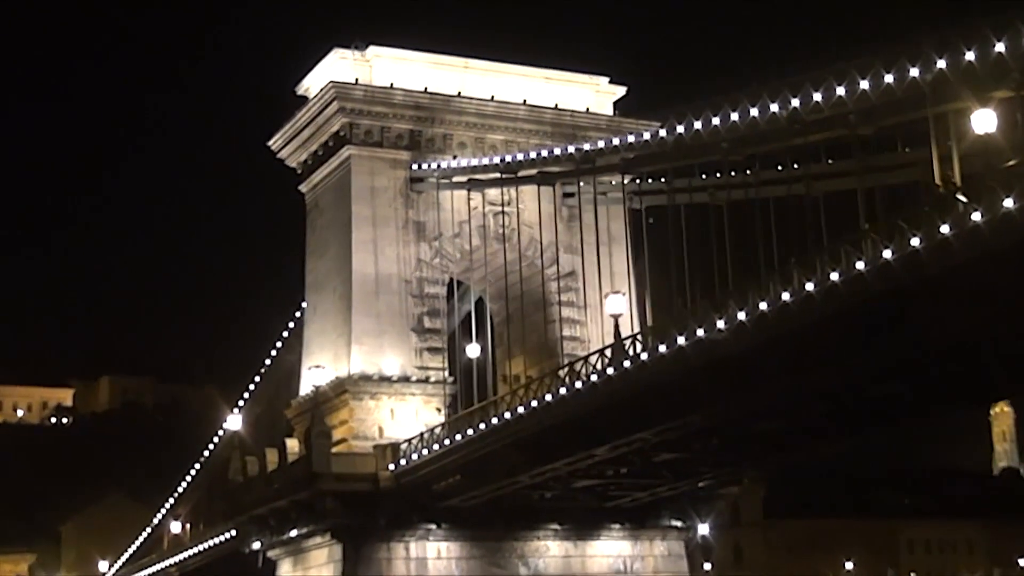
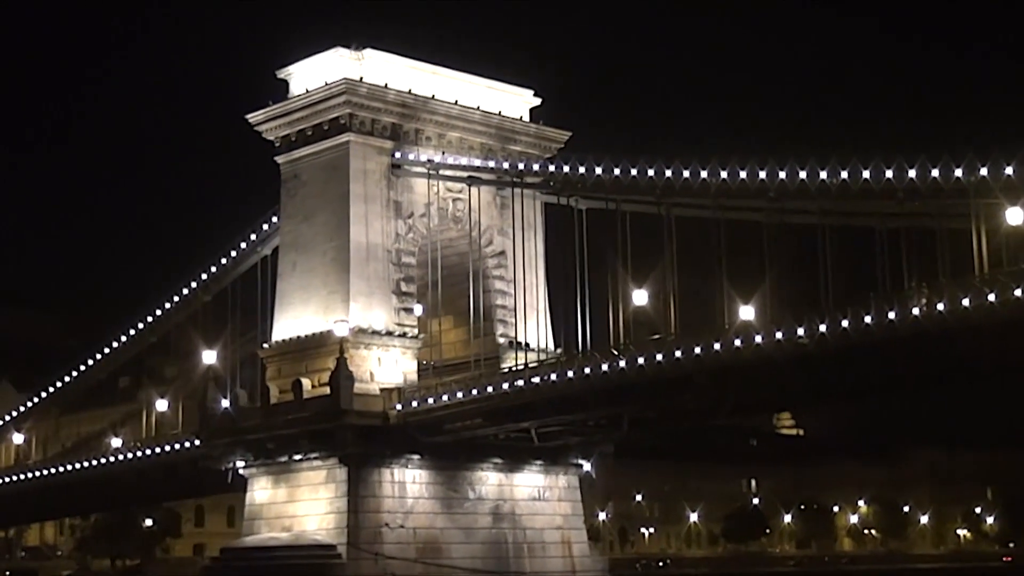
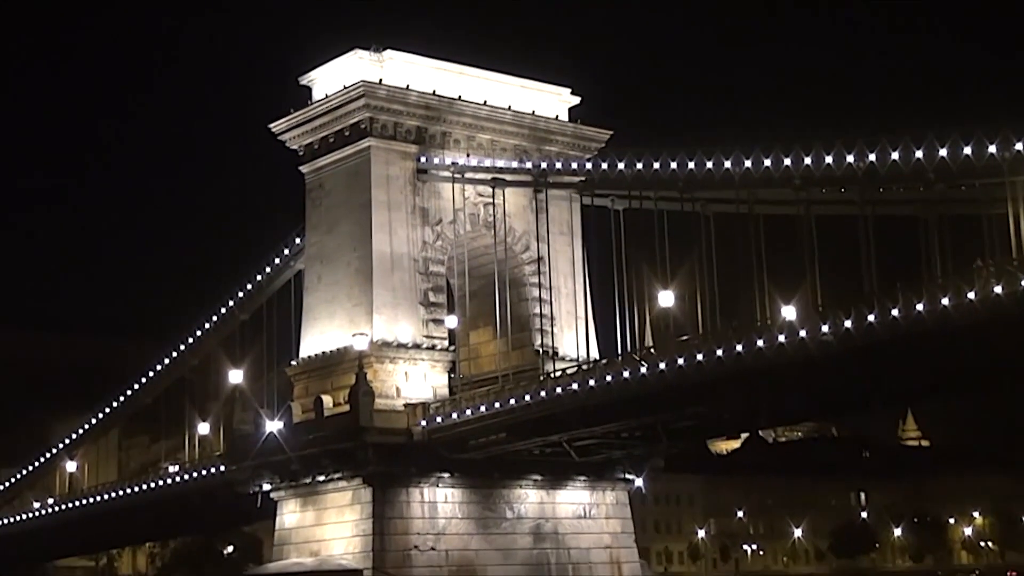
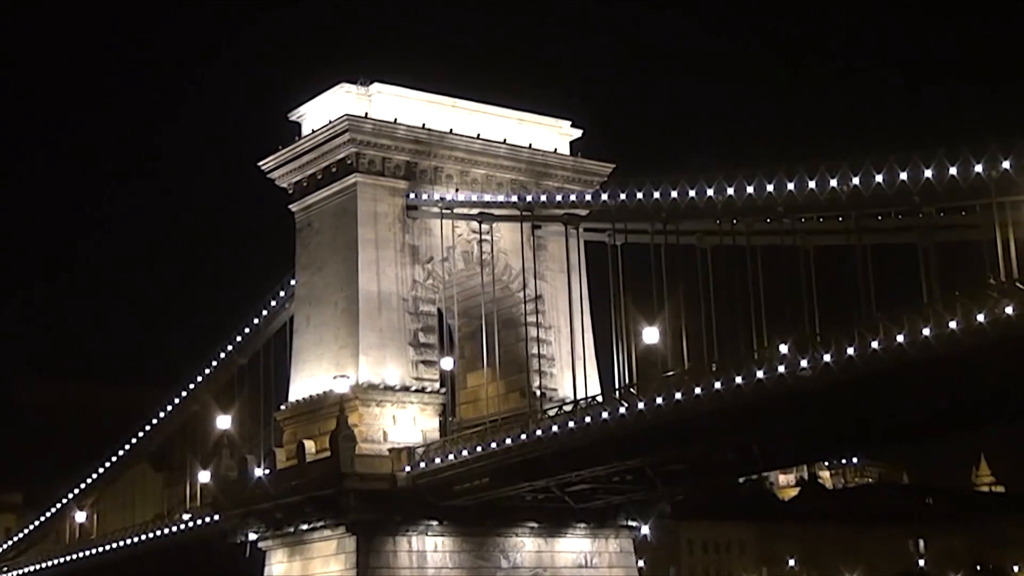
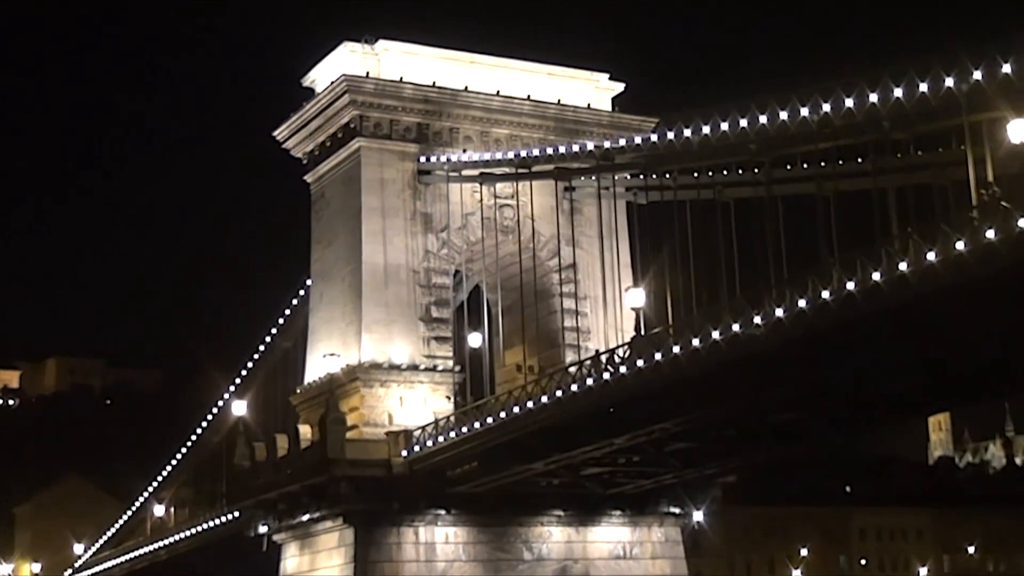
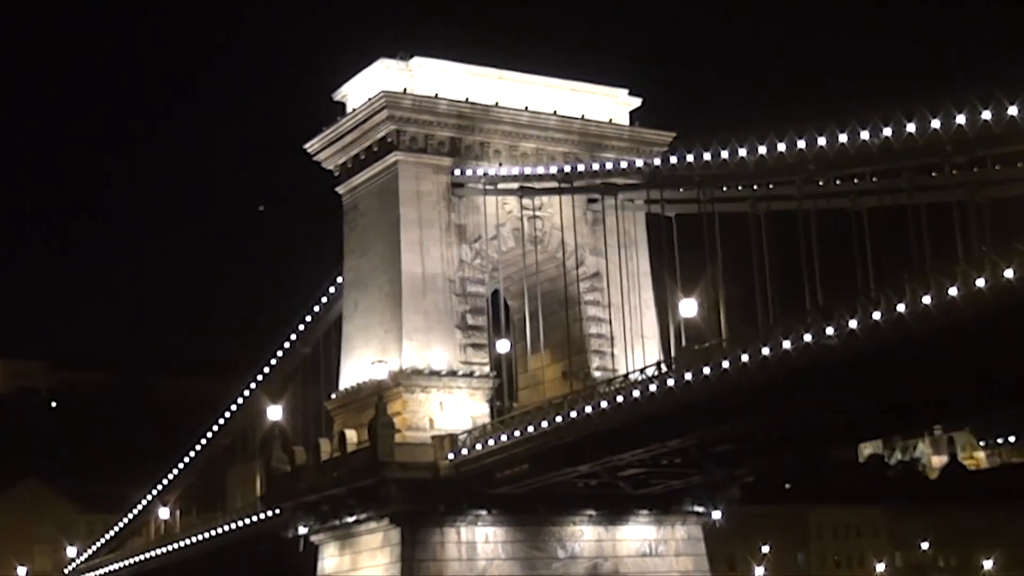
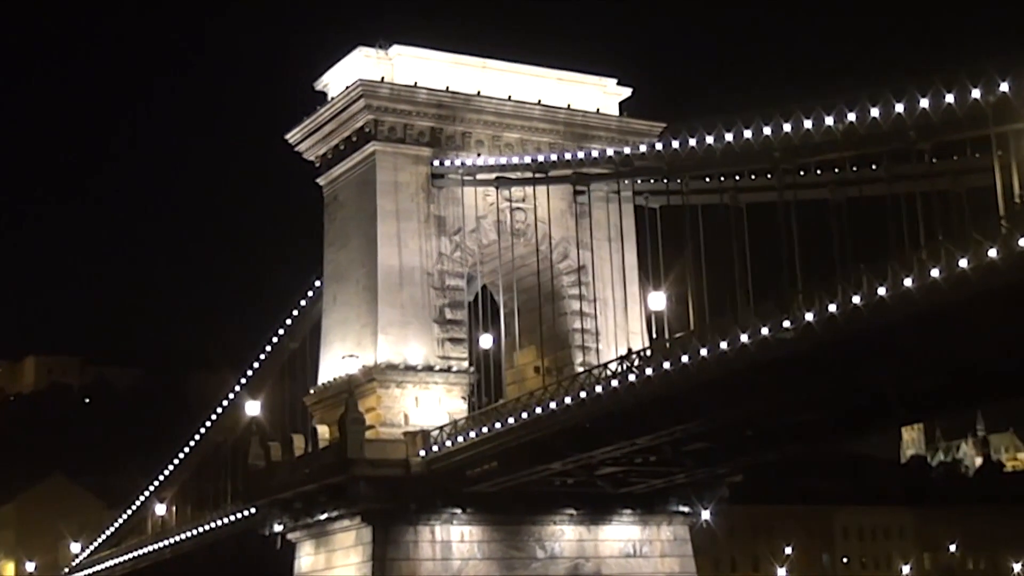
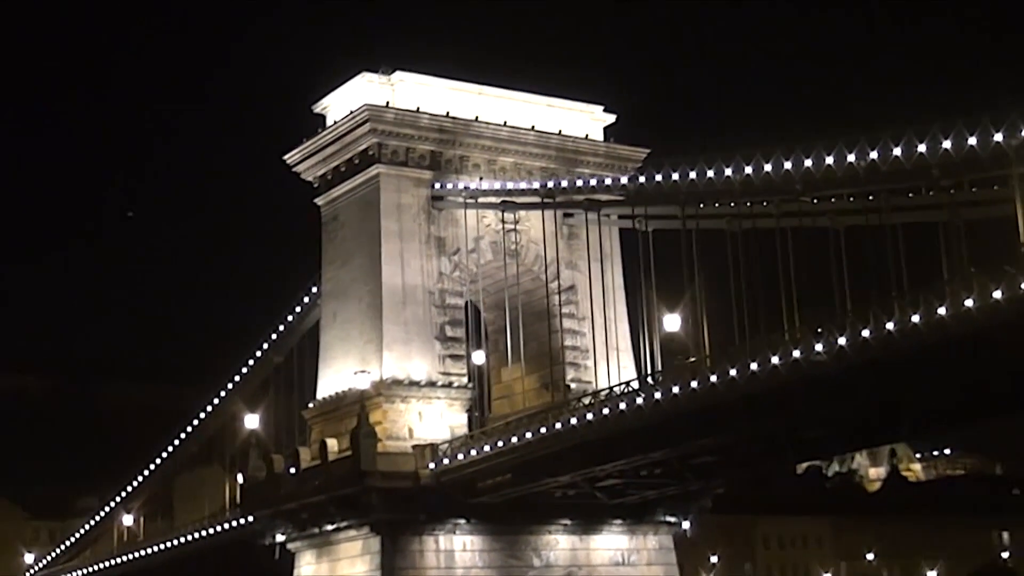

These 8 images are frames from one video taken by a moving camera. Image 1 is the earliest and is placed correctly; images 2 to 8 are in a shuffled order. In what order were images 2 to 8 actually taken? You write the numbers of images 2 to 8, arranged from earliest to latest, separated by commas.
5, 7, 6, 8, 4, 3, 2
